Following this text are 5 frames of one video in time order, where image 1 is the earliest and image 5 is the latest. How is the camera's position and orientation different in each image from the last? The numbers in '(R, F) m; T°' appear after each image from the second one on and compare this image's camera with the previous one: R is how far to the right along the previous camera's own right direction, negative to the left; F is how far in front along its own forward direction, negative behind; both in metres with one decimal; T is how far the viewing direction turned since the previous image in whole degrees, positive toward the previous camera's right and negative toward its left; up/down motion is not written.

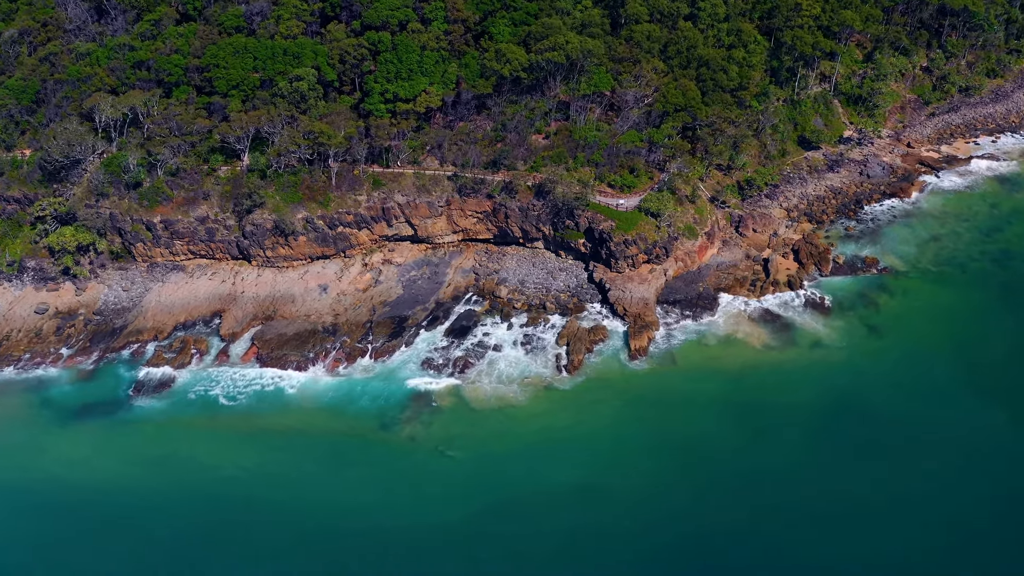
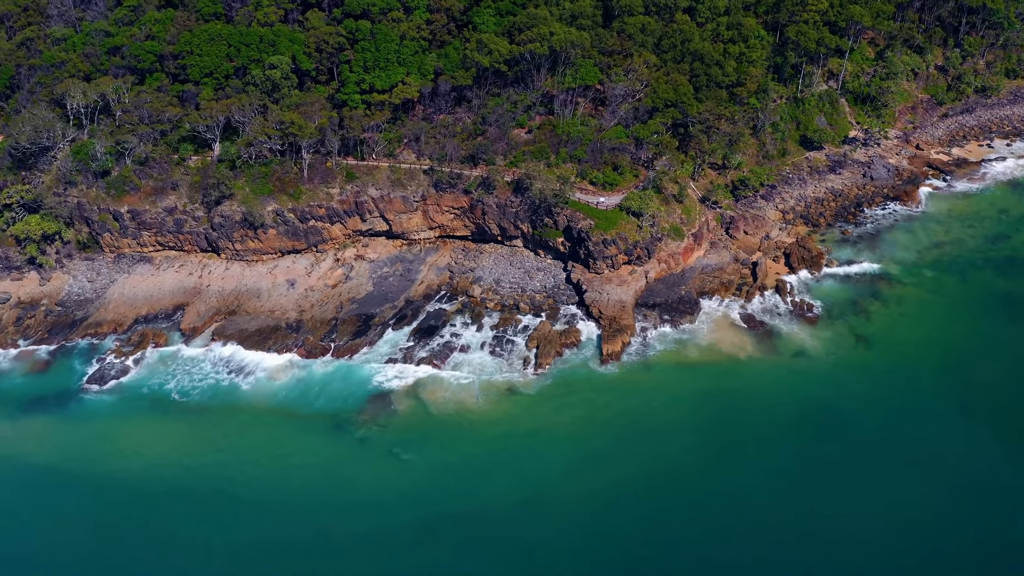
(+3.8, +2.2) m; -1°
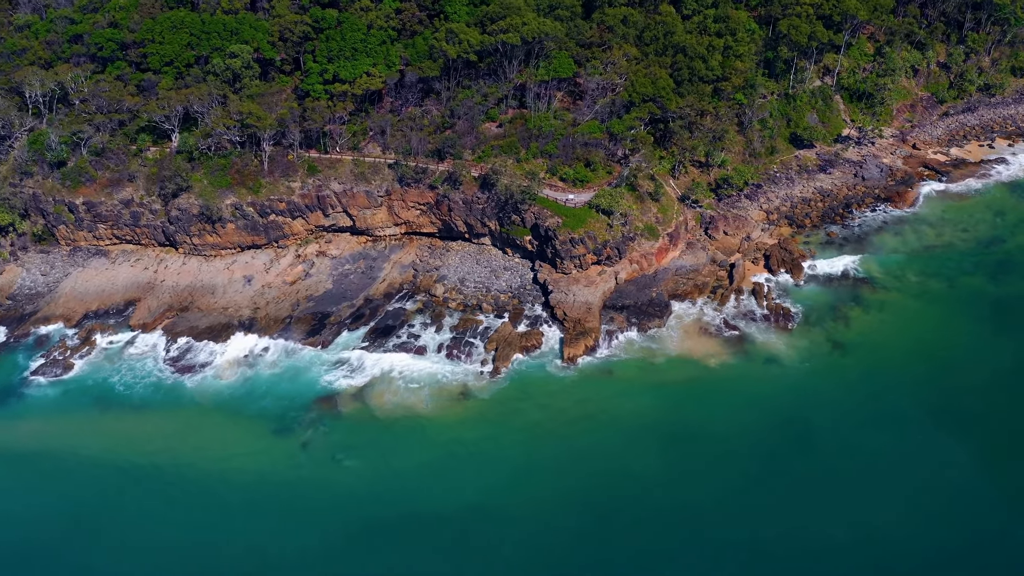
(+4.0, +2.1) m; -1°
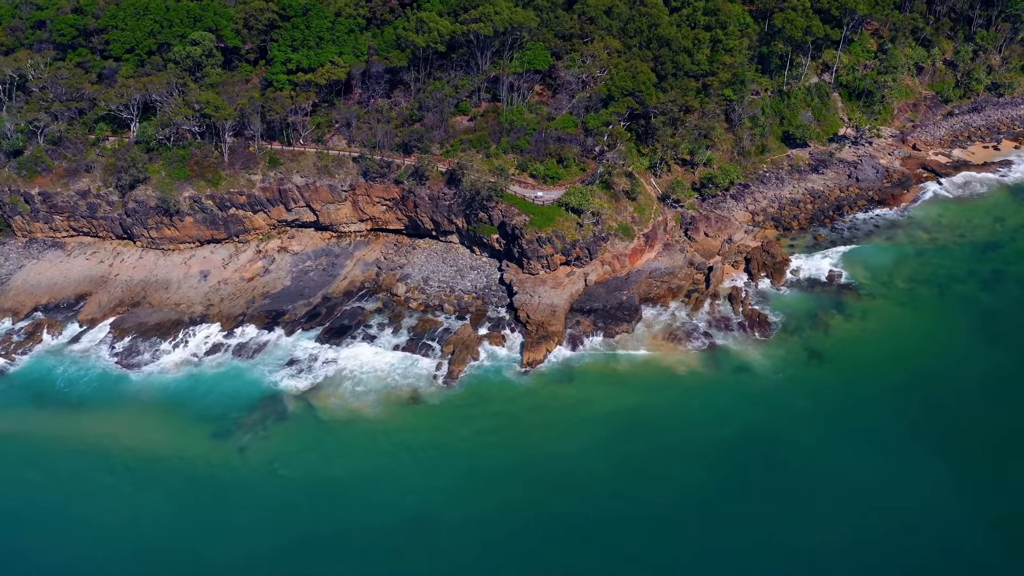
(+4.0, +2.2) m; -1°
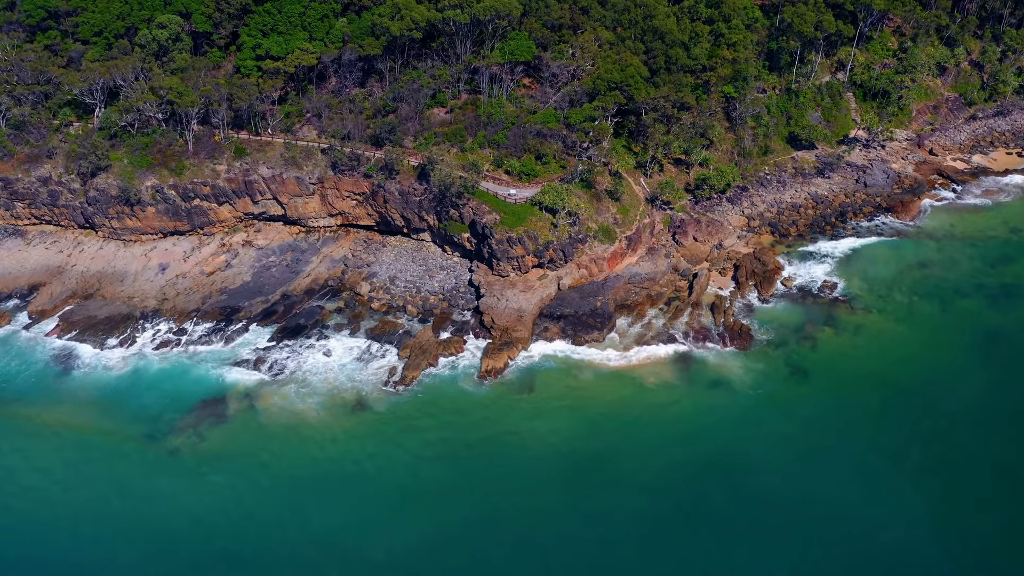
(+4.1, +3.0) m; -2°
